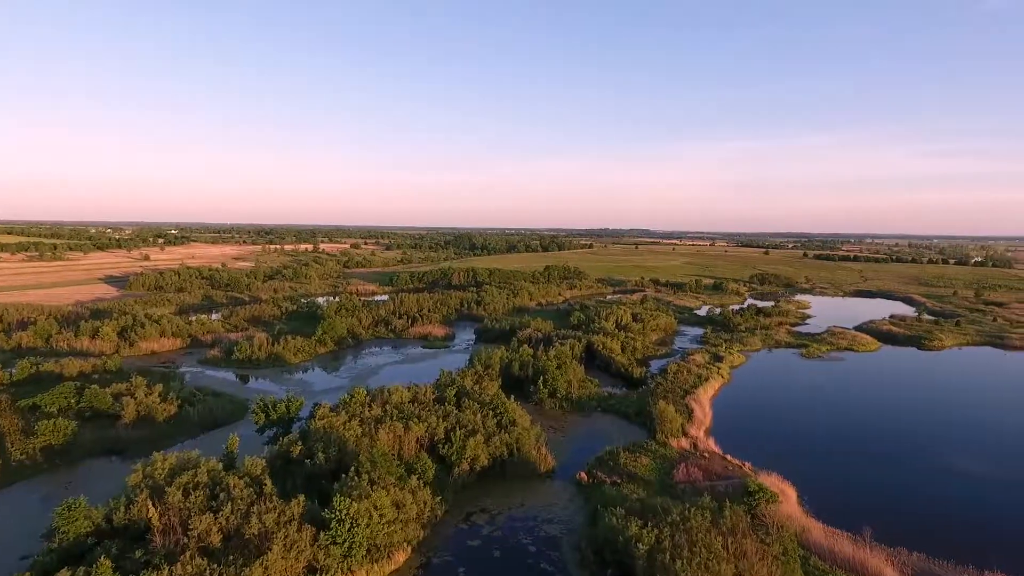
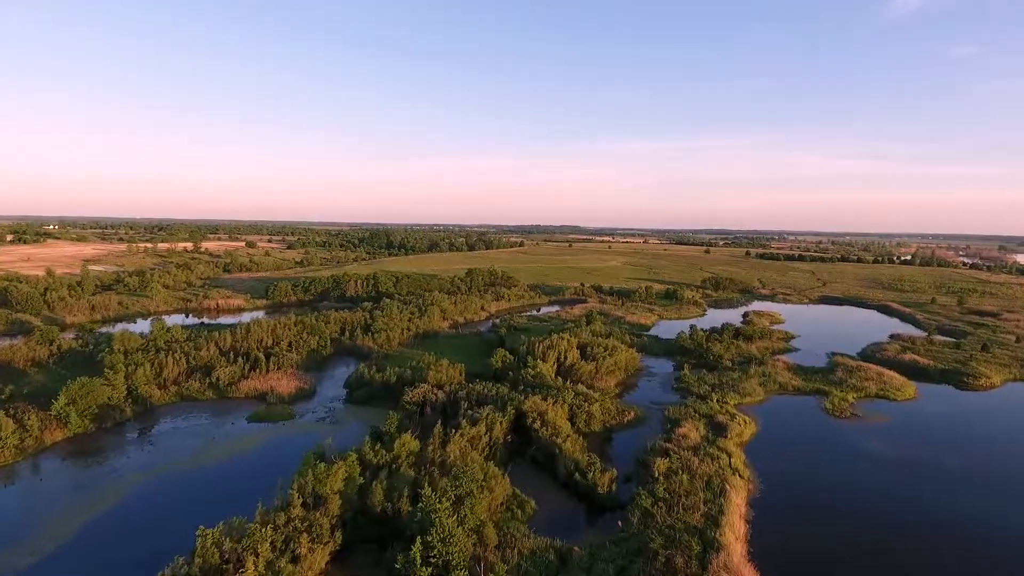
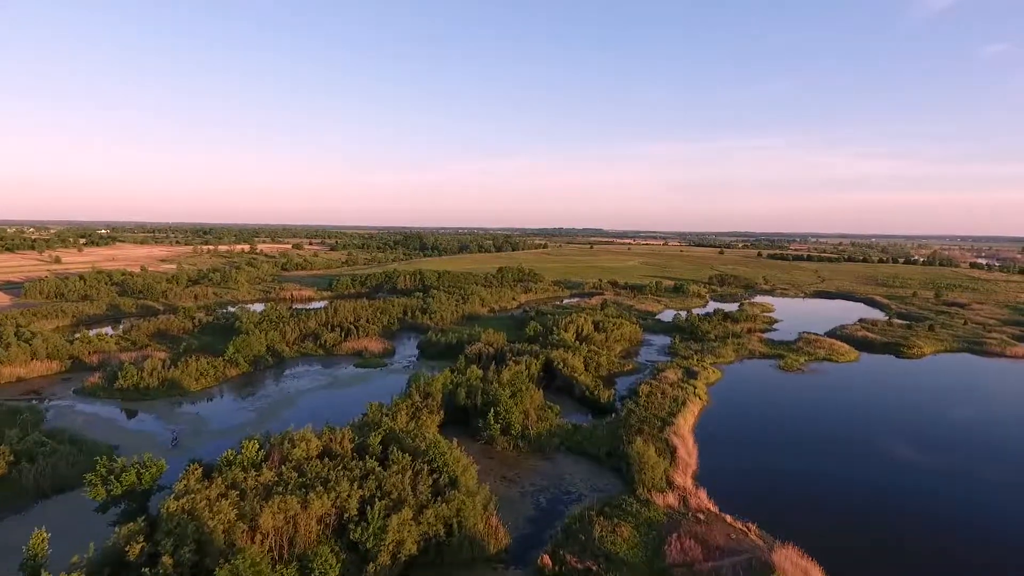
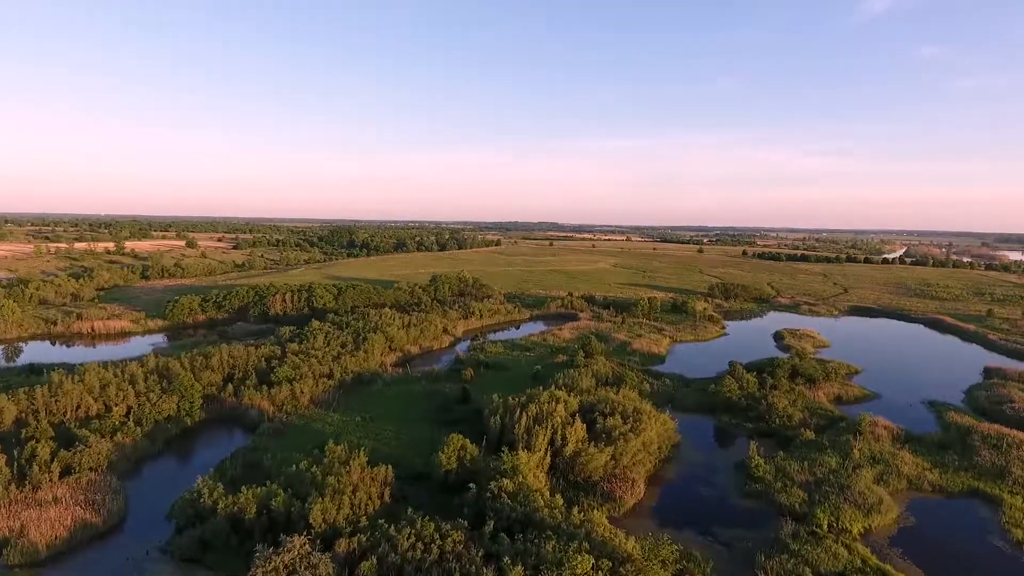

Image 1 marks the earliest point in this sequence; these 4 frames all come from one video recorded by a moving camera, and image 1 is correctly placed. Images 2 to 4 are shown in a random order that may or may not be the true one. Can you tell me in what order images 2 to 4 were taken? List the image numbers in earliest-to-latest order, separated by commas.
3, 2, 4
